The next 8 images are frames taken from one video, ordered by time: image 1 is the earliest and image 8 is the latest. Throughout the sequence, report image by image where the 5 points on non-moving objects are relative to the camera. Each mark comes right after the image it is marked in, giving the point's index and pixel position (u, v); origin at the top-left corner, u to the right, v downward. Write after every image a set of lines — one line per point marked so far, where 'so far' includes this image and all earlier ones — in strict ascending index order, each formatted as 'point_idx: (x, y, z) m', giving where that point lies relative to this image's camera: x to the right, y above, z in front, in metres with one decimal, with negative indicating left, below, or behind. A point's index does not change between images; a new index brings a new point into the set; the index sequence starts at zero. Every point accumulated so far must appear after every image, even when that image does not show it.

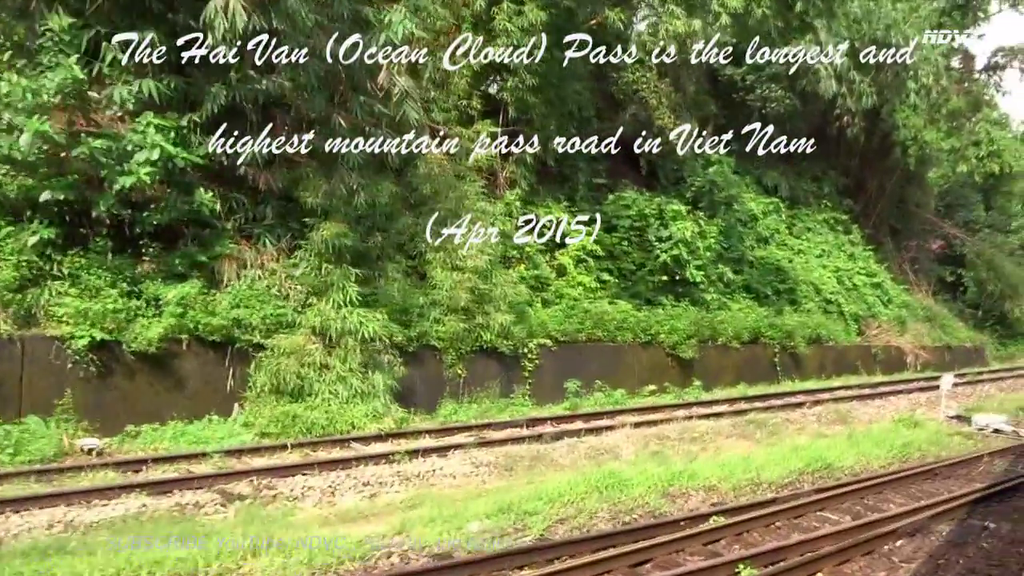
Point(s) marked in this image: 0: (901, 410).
0: (+7.4, -2.4, +15.6) m
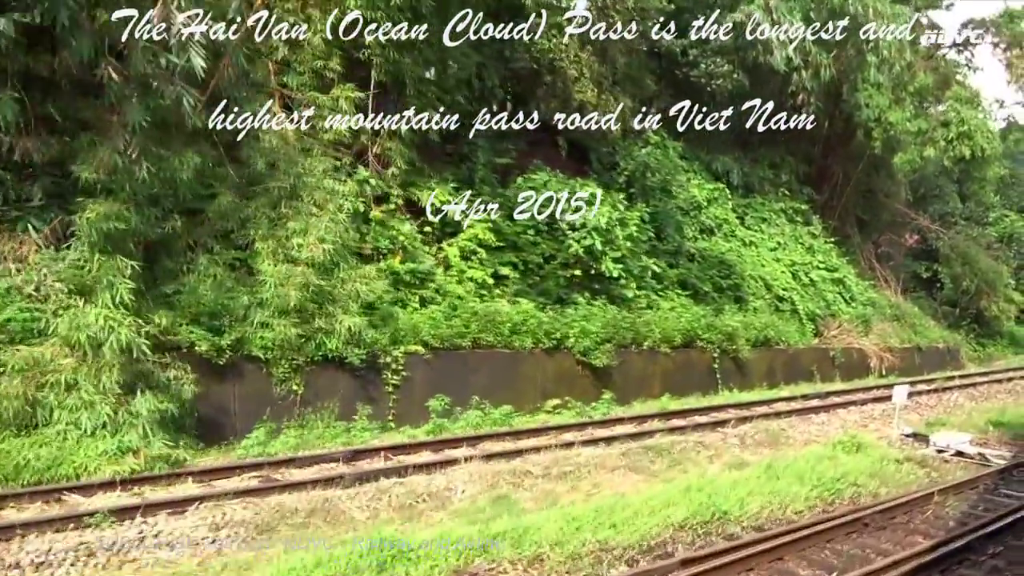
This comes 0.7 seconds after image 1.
0: (+5.4, -2.3, +13.1) m
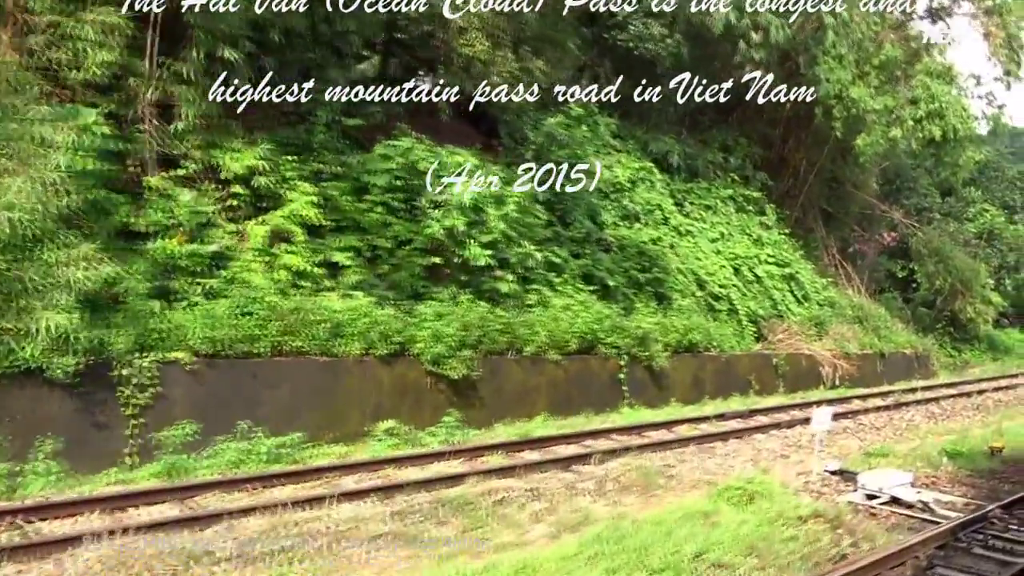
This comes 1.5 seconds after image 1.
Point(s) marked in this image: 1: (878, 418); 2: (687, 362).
0: (+3.0, -2.2, +10.1) m
1: (+6.3, -2.2, +14.0) m
2: (+3.4, -1.4, +15.9) m
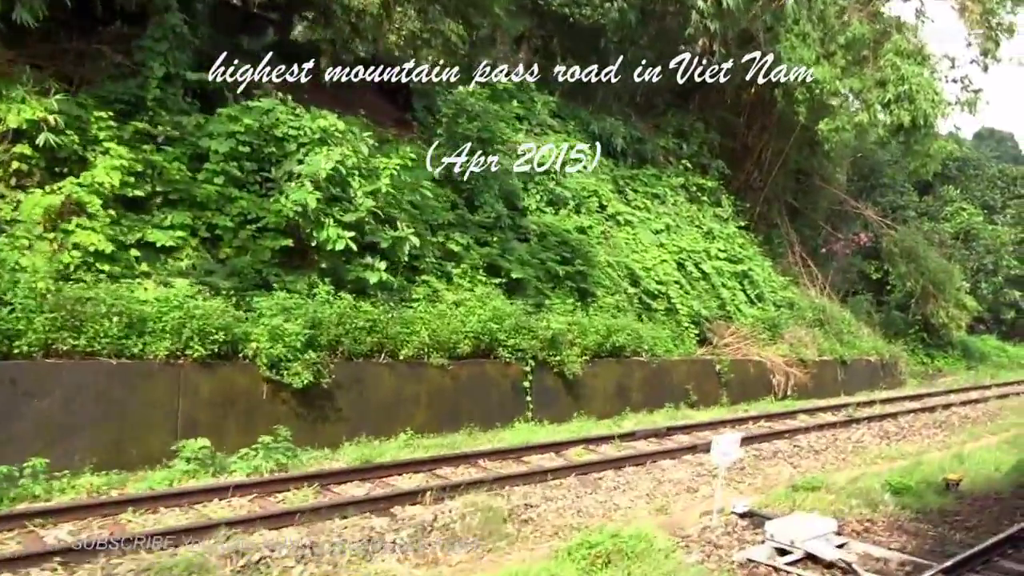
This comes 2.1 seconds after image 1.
0: (+1.3, -2.1, +8.0) m
1: (+4.5, -2.2, +12.0) m
2: (+1.7, -1.4, +13.8) m
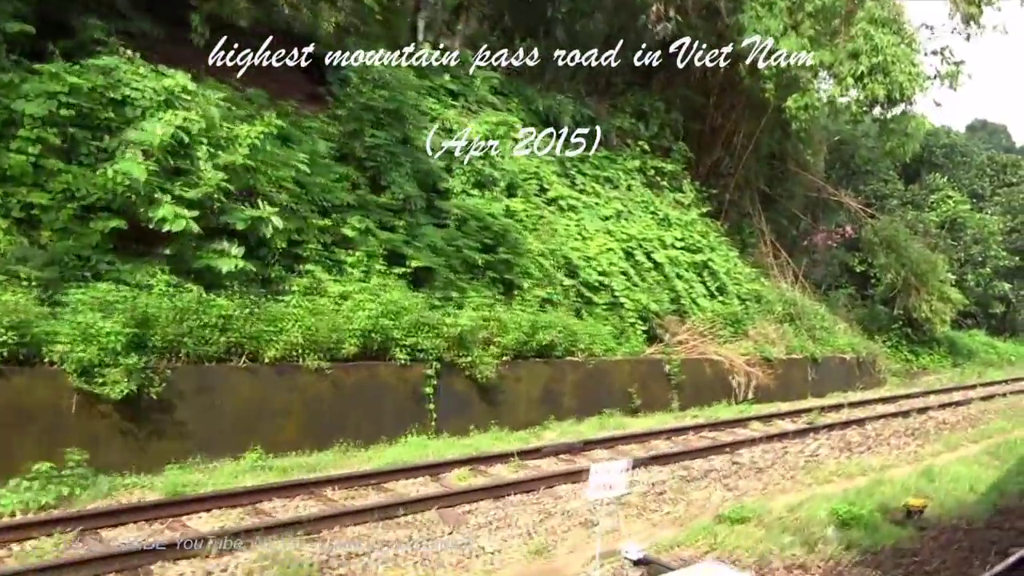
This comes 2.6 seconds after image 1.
0: (0.0, -2.0, +6.3) m
1: (+3.2, -2.1, +10.3) m
2: (+0.3, -1.2, +12.1) m
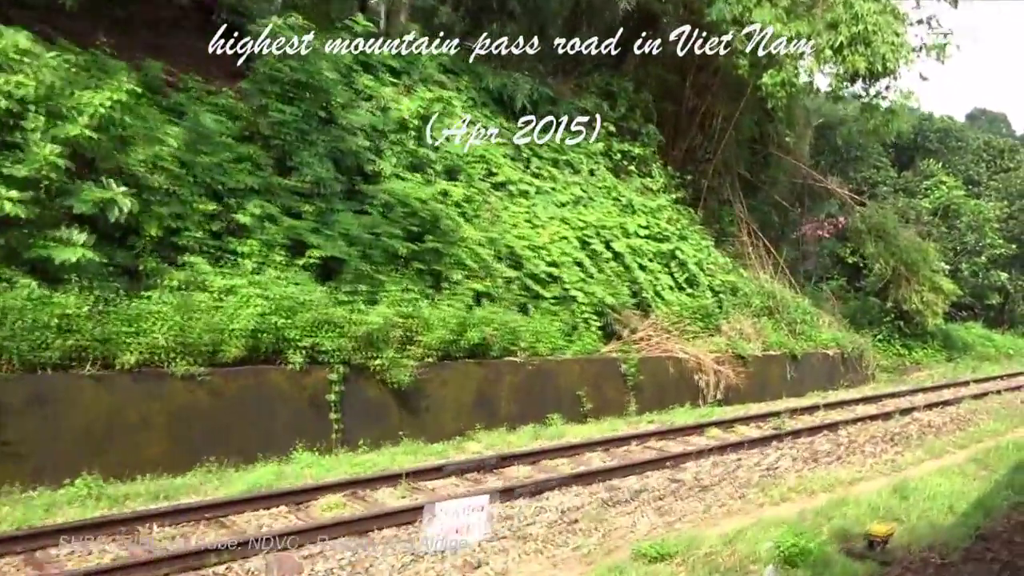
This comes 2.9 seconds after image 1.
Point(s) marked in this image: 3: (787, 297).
0: (-1.0, -1.9, +5.0) m
1: (+2.2, -1.9, +8.9) m
2: (-0.6, -1.1, +10.8) m
3: (+6.6, -0.2, +19.4) m
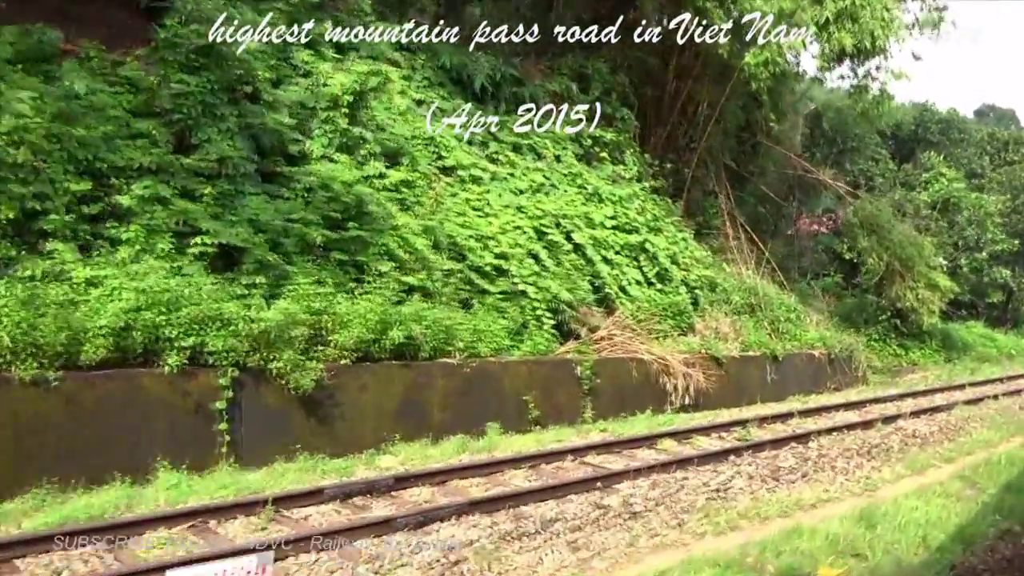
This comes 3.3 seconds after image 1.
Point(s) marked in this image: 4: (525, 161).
0: (-1.9, -1.9, +3.8) m
1: (+1.4, -1.9, +7.7) m
2: (-1.5, -1.0, +9.6) m
3: (+5.8, -0.1, +18.2) m
4: (+0.3, +2.3, +15.0) m
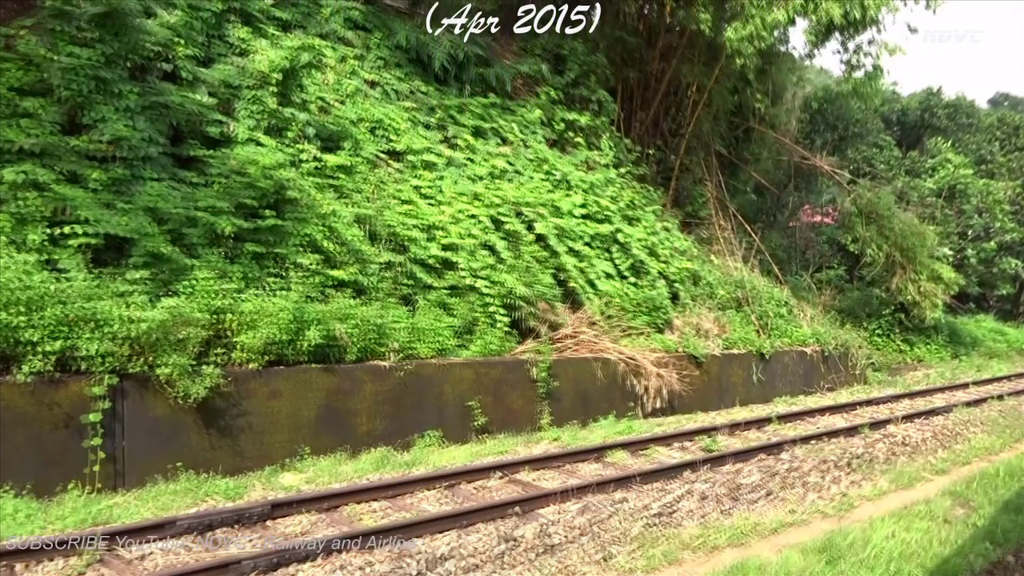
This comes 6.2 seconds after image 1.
0: (-2.7, -1.9, +2.8) m
1: (+0.6, -1.8, +6.6) m
2: (-2.2, -1.0, +8.5) m
3: (+5.2, 0.0, +17.0) m
4: (-0.4, +2.4, +13.9) m
